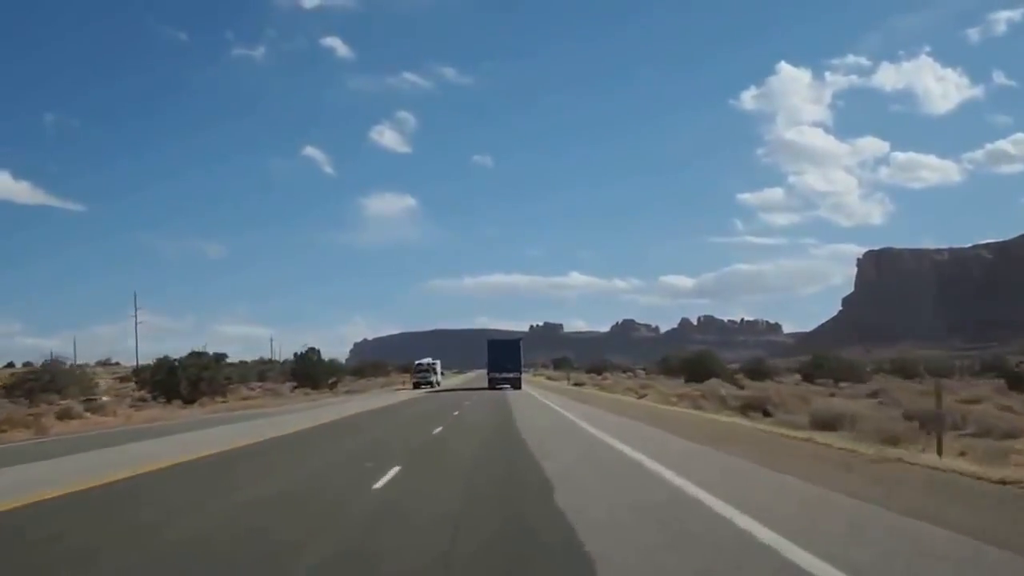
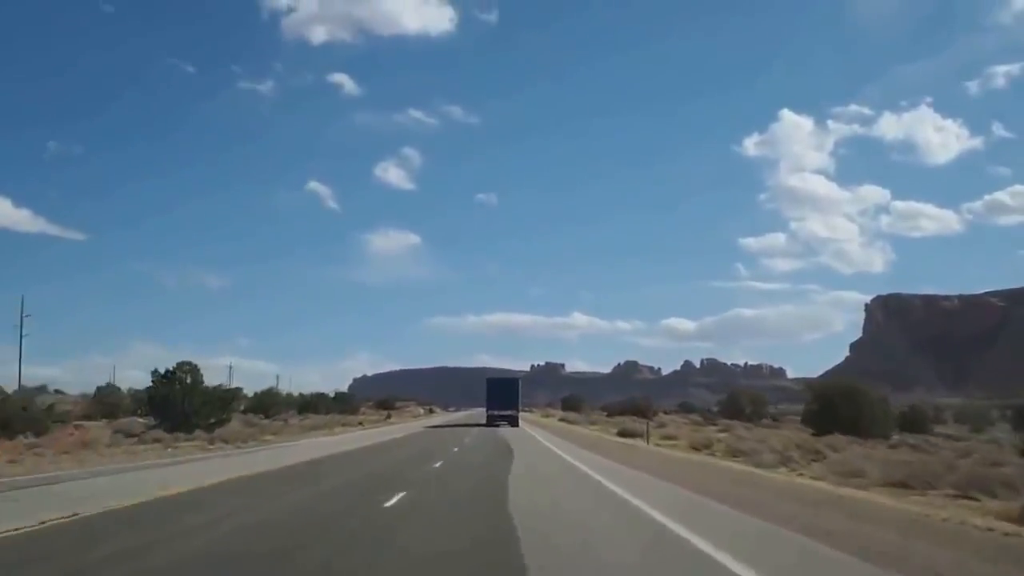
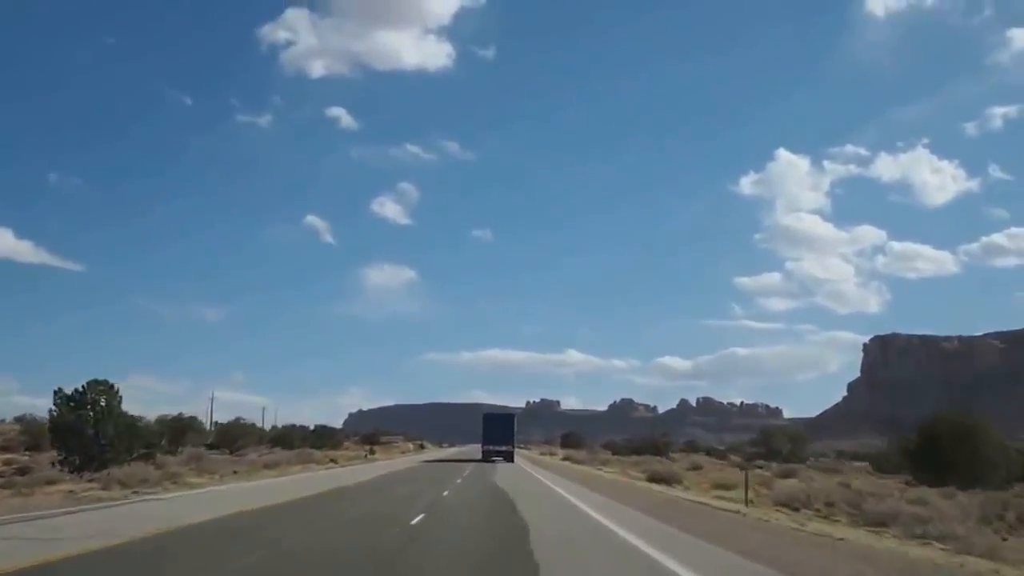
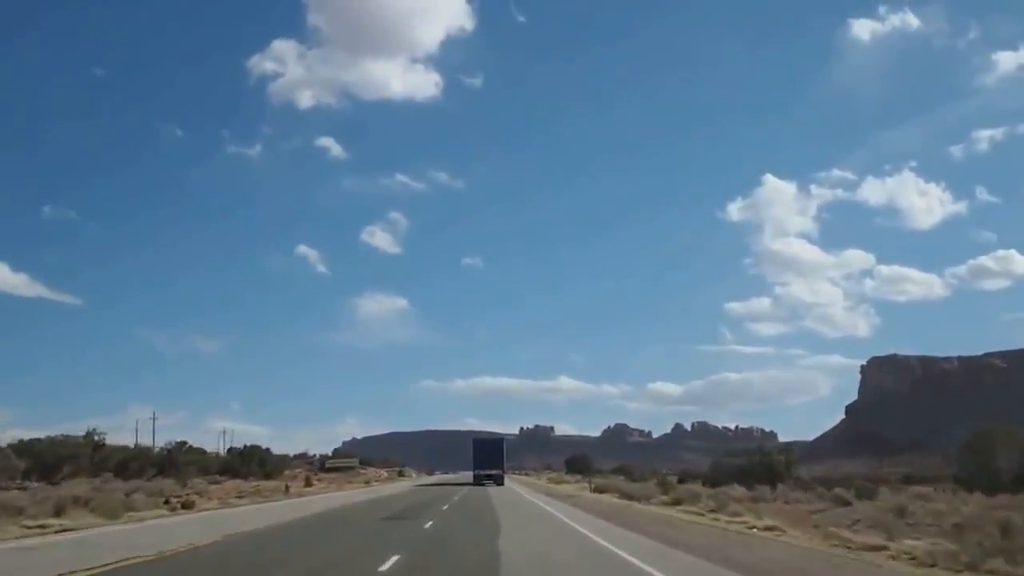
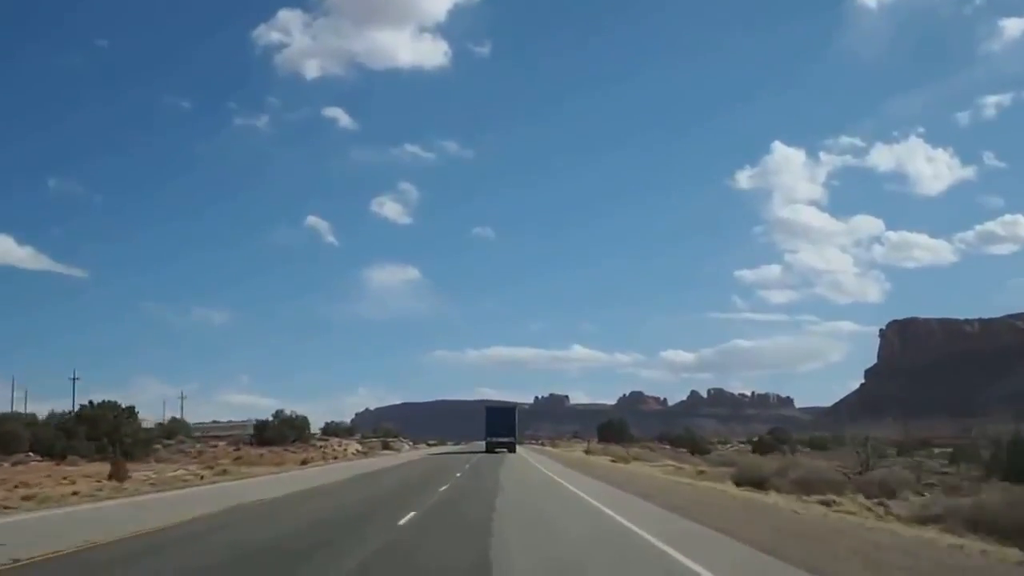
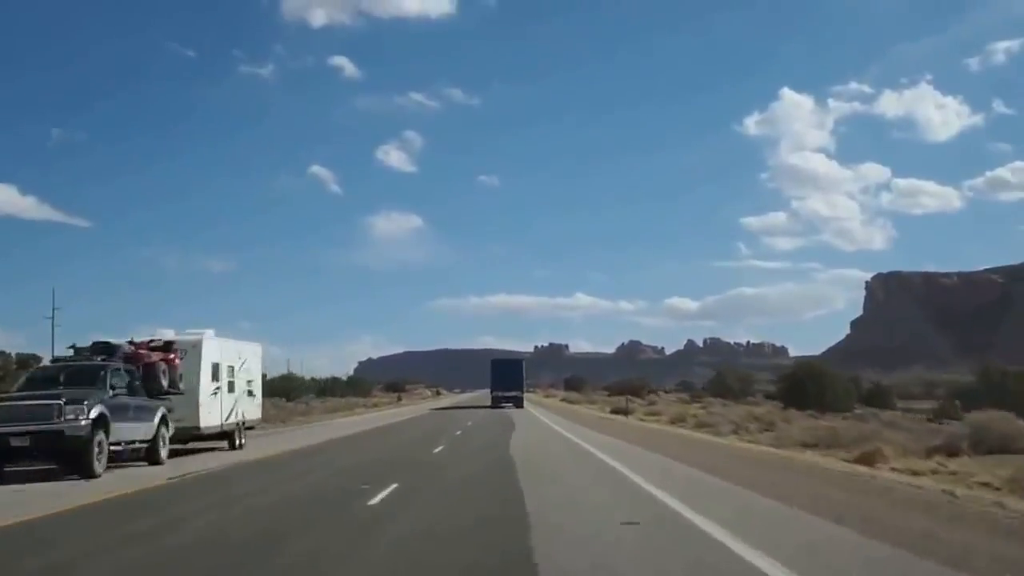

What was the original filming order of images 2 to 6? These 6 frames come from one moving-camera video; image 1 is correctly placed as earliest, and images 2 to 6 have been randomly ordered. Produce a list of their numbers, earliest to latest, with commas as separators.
6, 2, 3, 4, 5
